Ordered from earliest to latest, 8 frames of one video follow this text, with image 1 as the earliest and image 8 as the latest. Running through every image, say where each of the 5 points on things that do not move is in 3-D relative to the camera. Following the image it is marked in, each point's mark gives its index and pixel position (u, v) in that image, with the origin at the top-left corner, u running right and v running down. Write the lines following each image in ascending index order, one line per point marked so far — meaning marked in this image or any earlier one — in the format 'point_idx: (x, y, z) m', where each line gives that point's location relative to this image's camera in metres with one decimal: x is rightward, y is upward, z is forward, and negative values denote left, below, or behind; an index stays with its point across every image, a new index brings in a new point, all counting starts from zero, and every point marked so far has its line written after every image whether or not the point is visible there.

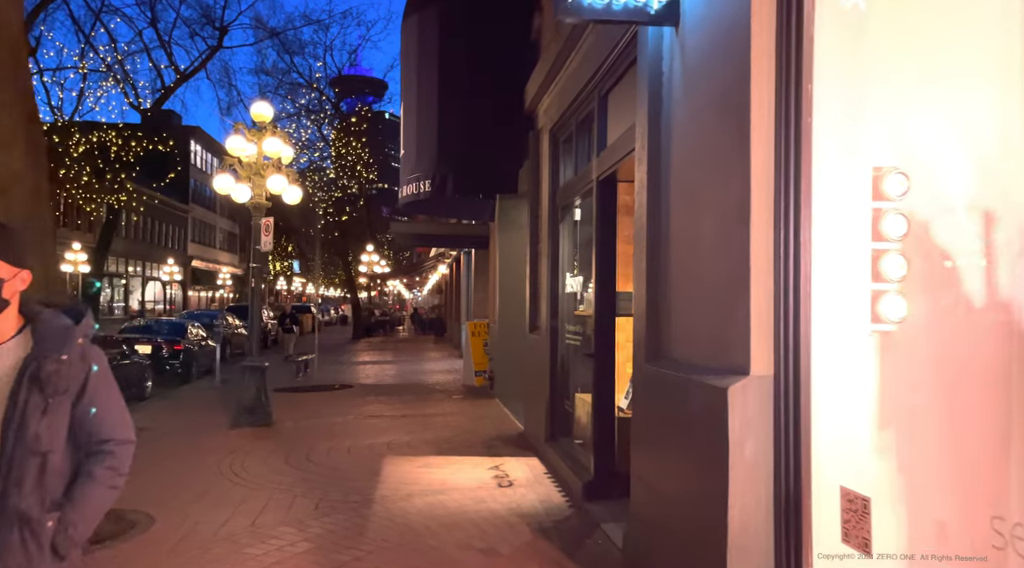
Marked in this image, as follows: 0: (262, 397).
0: (-3.5, -1.6, +13.5) m
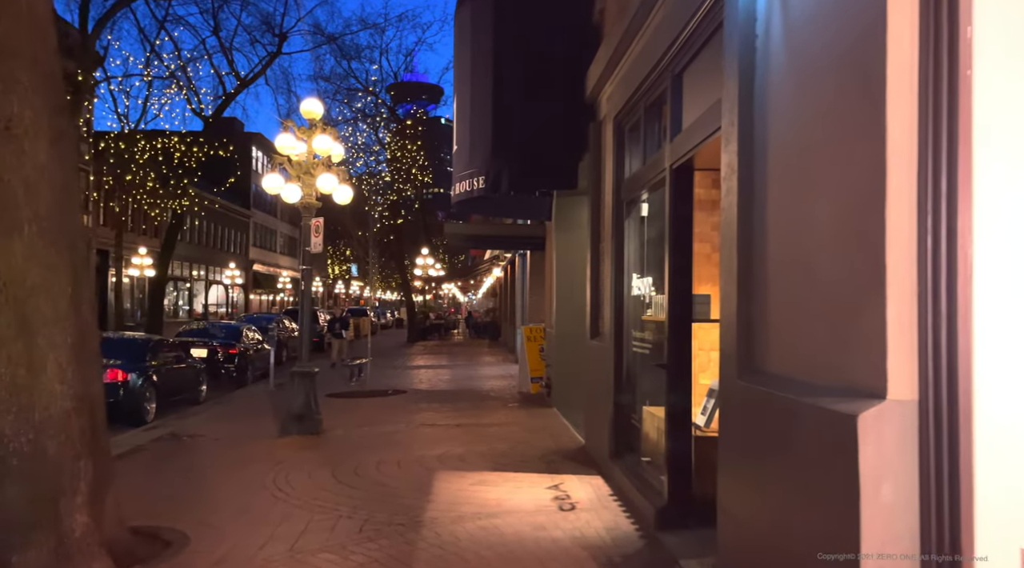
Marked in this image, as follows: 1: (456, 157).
0: (-2.7, -1.6, +13.0) m
1: (-0.7, +1.6, +12.1) m
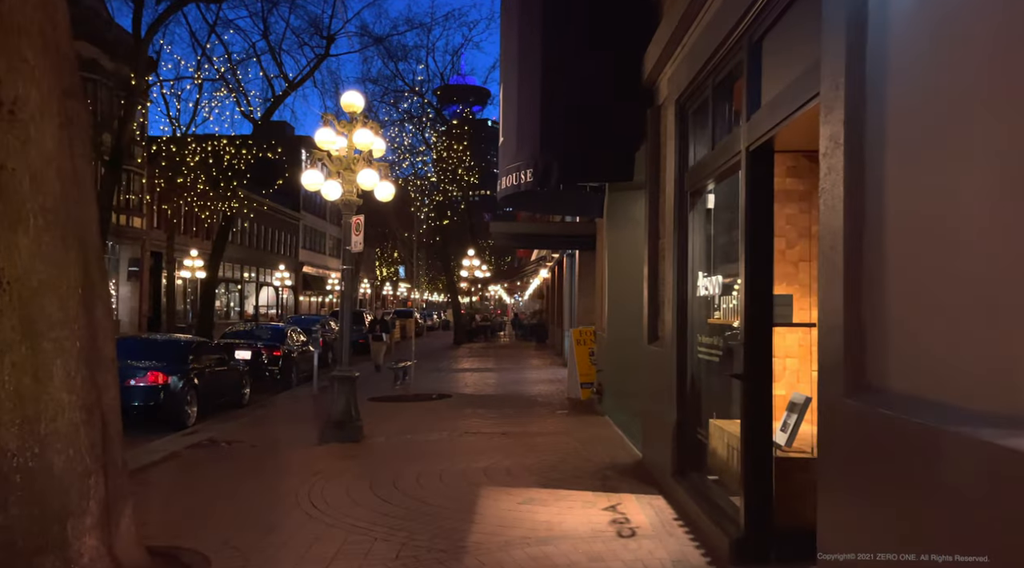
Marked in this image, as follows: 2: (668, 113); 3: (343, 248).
0: (-2.1, -1.6, +12.4) m
1: (-0.1, +1.6, +11.4) m
2: (+1.3, +1.4, +8.1) m
3: (-2.2, +0.5, +12.6) m
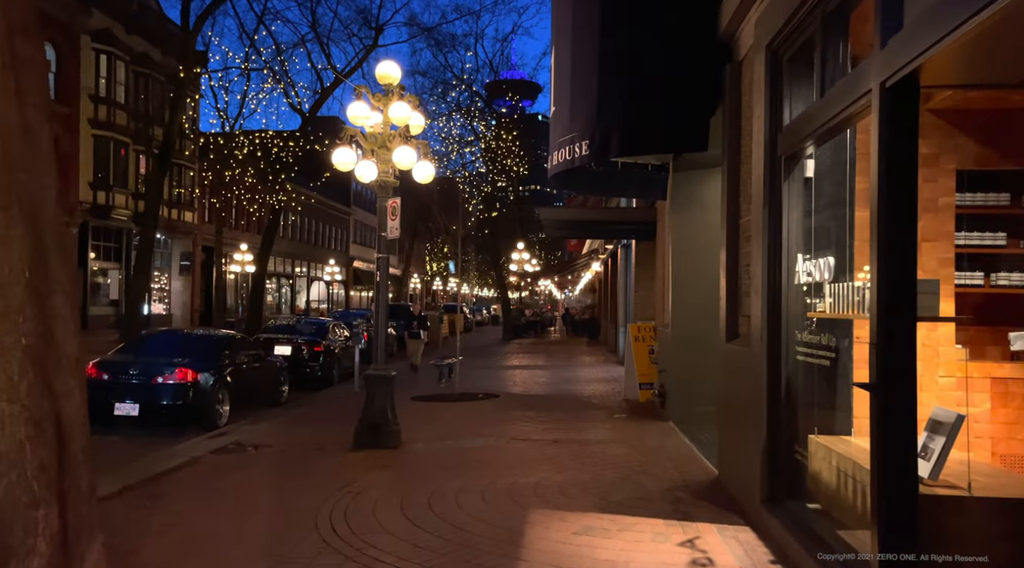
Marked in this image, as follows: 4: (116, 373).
0: (-1.4, -1.5, +11.3) m
1: (+0.4, +1.7, +10.2) m
2: (+1.7, +1.5, +6.7) m
3: (-1.6, +0.6, +11.4) m
4: (-5.7, -1.3, +14.1) m
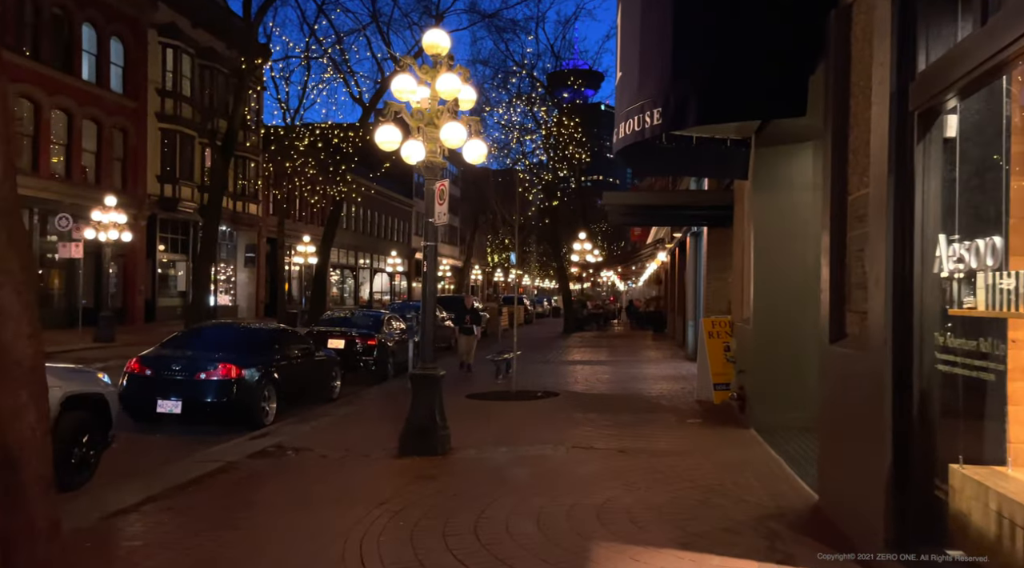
0: (-0.8, -1.4, +10.3) m
1: (+1.0, +1.8, +9.0) m
2: (+2.0, +1.6, +5.5) m
3: (-0.9, +0.7, +10.4) m
4: (-4.8, -1.1, +13.3) m
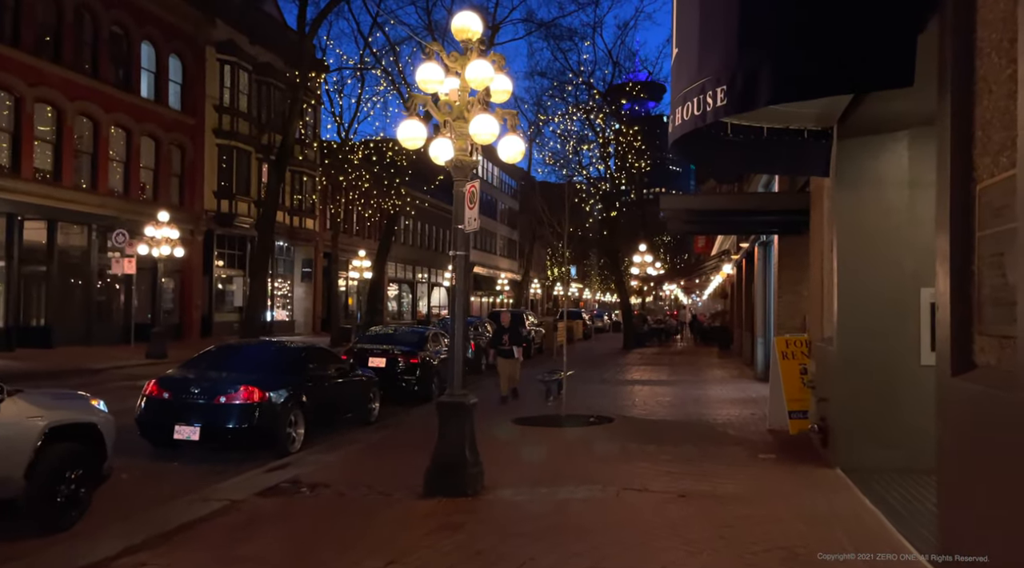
0: (-0.4, -1.5, +8.9) m
1: (+1.3, +1.7, +7.6) m
2: (+2.1, +1.5, +4.0) m
3: (-0.5, +0.5, +9.1) m
4: (-4.2, -1.4, +12.3) m
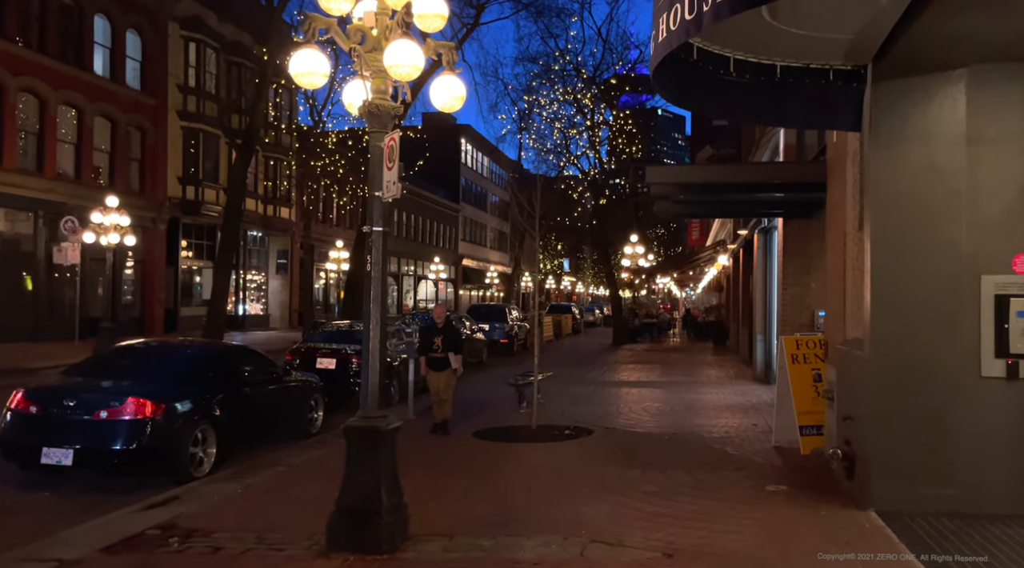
0: (-0.9, -1.4, +6.7) m
1: (+0.8, +1.8, +5.4) m
2: (+1.7, +1.6, +1.8) m
3: (-1.0, +0.6, +6.9) m
4: (-4.7, -1.2, +10.0) m
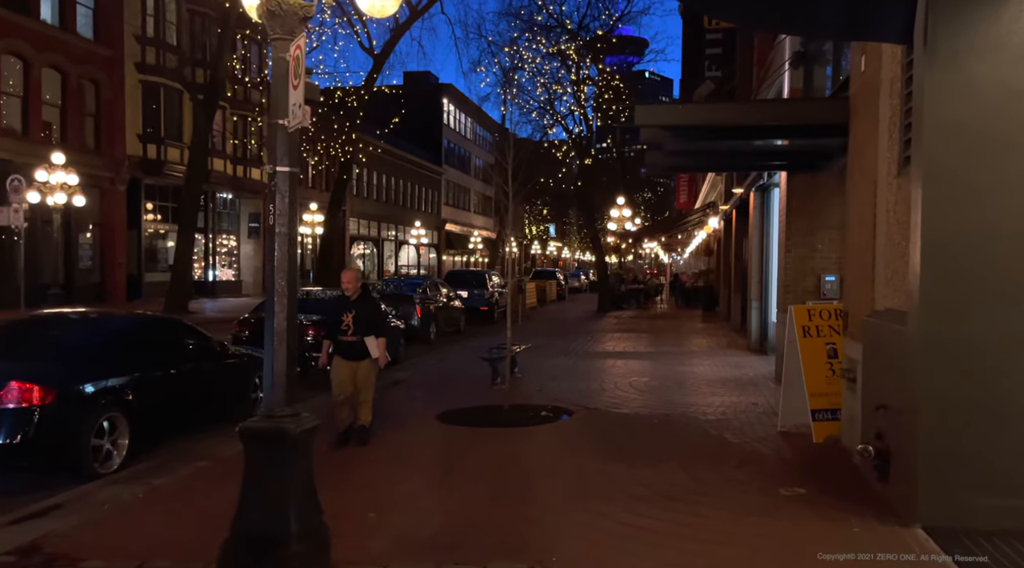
0: (-1.2, -1.2, +5.2) m
1: (+0.6, +2.0, +3.7) m
2: (+1.4, +1.7, +0.2) m
3: (-1.3, +0.9, +5.2) m
4: (-5.1, -0.9, +8.4) m
